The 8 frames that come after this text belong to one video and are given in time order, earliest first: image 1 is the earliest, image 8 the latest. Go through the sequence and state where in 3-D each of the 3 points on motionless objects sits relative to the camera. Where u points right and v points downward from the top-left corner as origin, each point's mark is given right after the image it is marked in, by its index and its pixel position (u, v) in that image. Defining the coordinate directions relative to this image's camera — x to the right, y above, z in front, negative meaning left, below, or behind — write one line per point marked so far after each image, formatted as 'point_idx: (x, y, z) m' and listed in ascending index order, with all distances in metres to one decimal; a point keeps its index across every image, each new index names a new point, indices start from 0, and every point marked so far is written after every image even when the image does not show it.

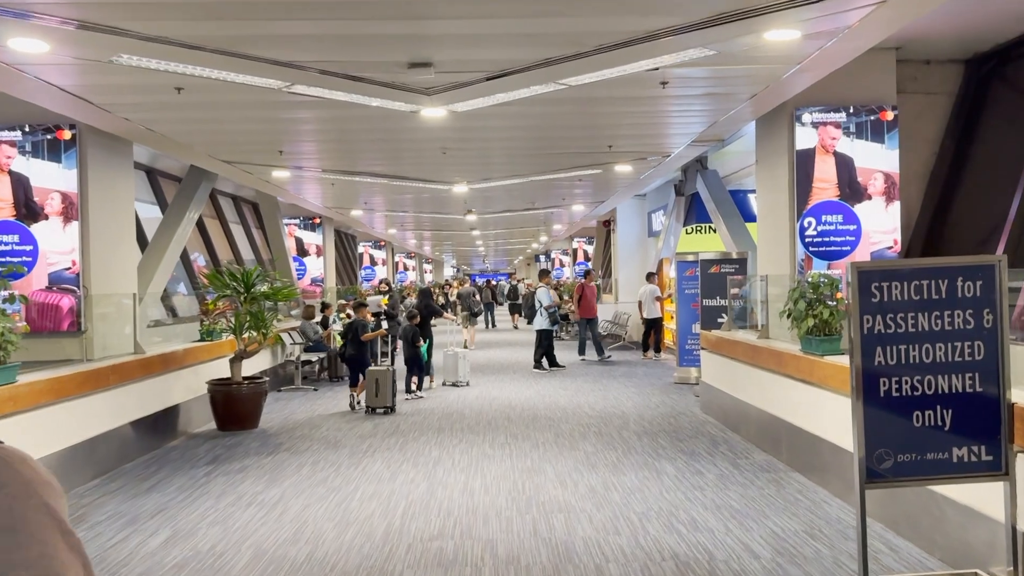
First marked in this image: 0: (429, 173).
0: (-1.0, +1.4, +10.3) m
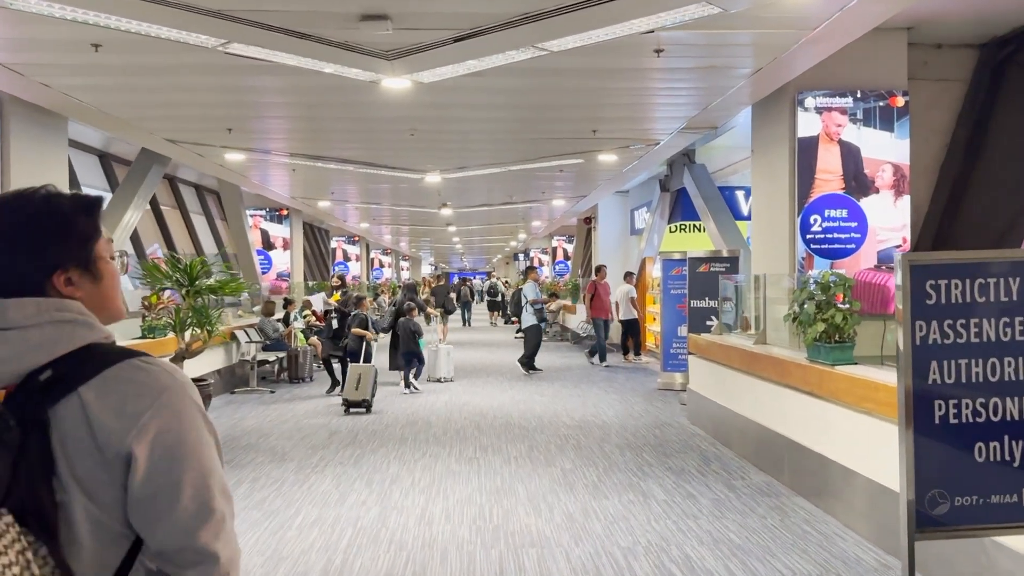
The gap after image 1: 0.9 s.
0: (-1.3, +1.4, +9.6) m
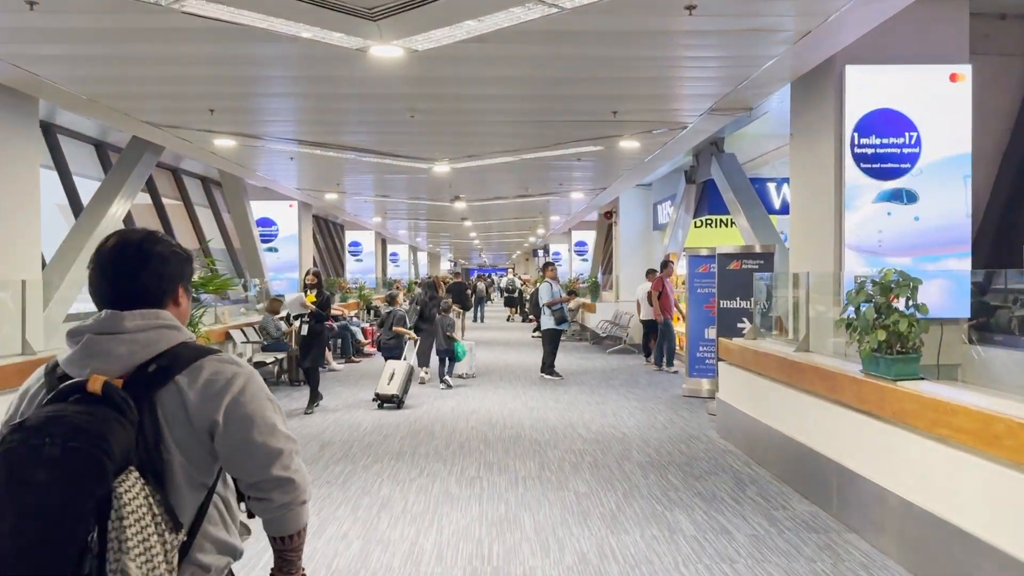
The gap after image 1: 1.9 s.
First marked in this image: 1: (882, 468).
0: (-1.1, +1.4, +8.9) m
1: (+1.8, -0.9, +4.1) m
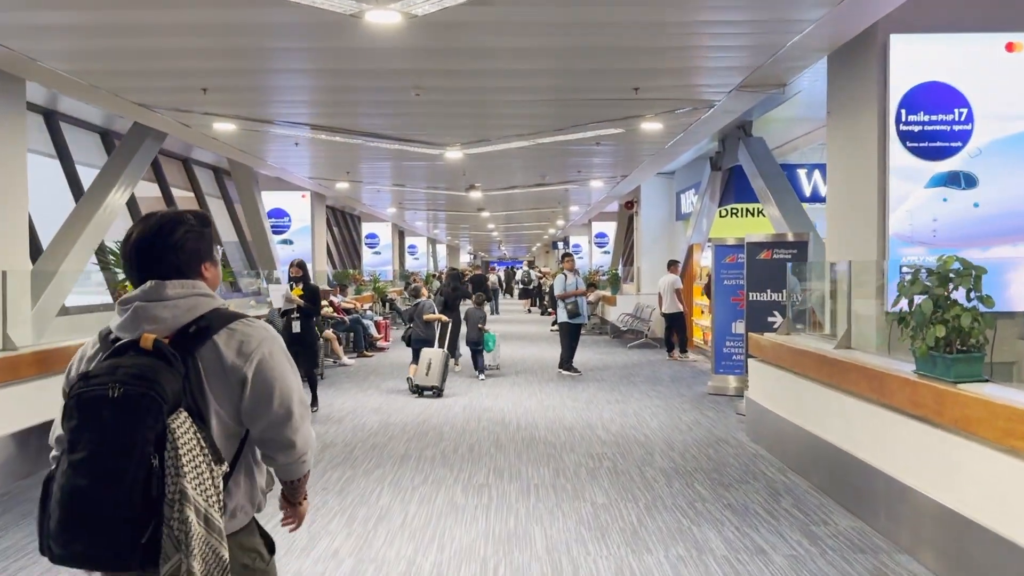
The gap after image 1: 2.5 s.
0: (-1.0, +1.5, +8.5) m
1: (+1.8, -0.8, +3.6) m
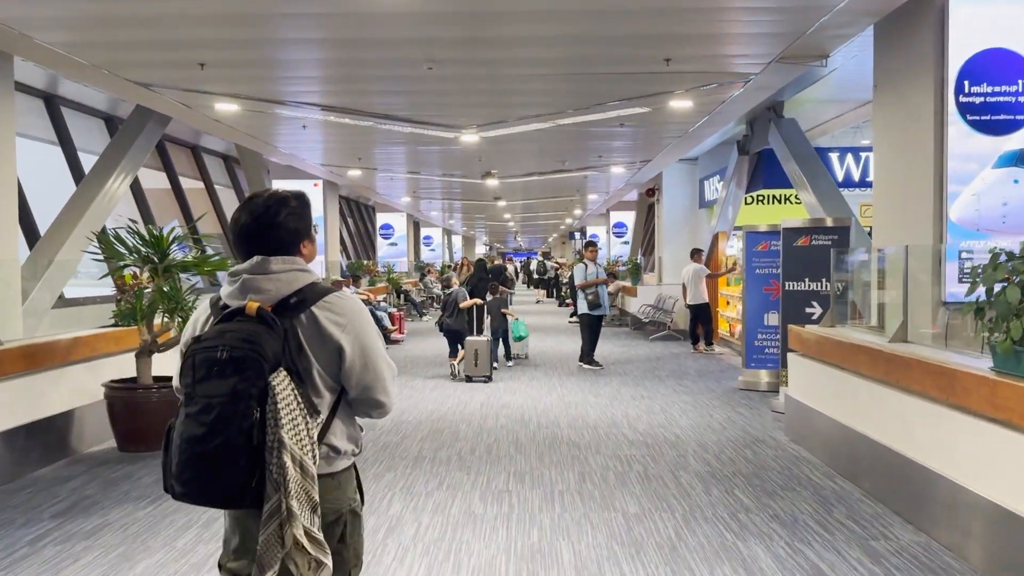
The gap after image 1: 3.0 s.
0: (-0.8, +1.6, +8.0) m
1: (+1.9, -0.8, +3.2) m
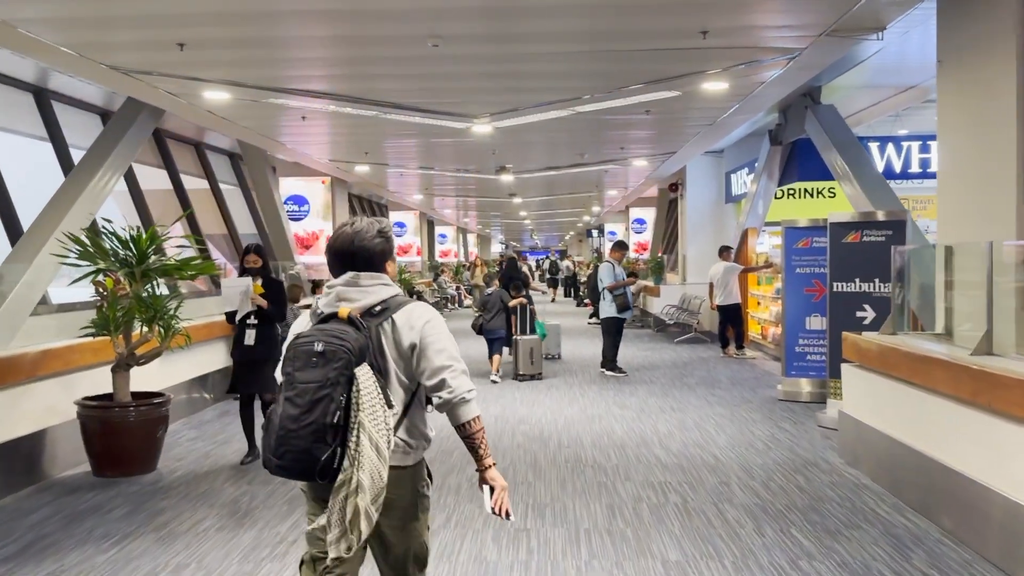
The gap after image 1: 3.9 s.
0: (-0.7, +1.6, +7.4) m
1: (+2.0, -0.8, +2.5) m
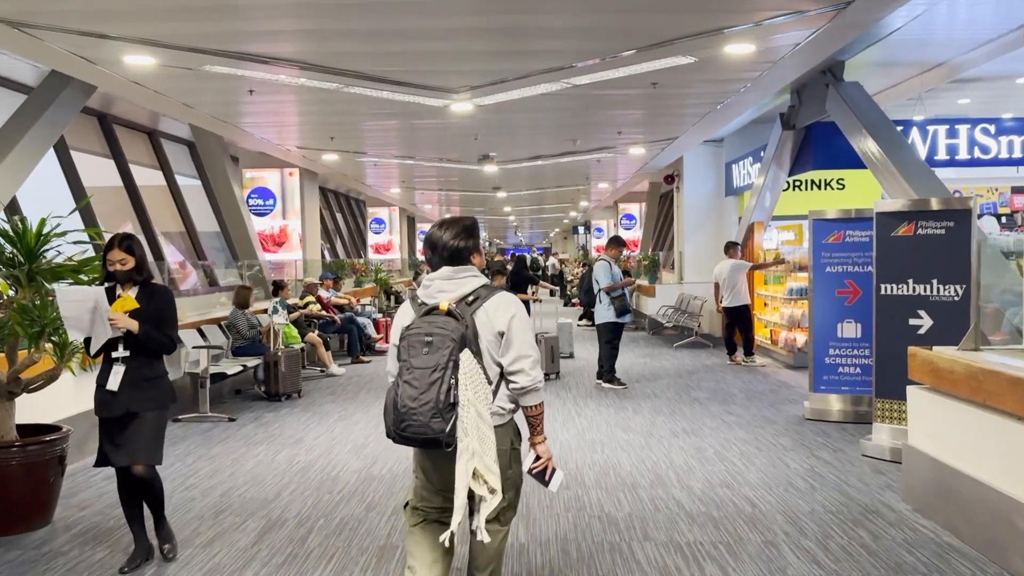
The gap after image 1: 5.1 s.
0: (-0.8, +1.6, +6.4) m
1: (+2.0, -0.8, +1.5) m
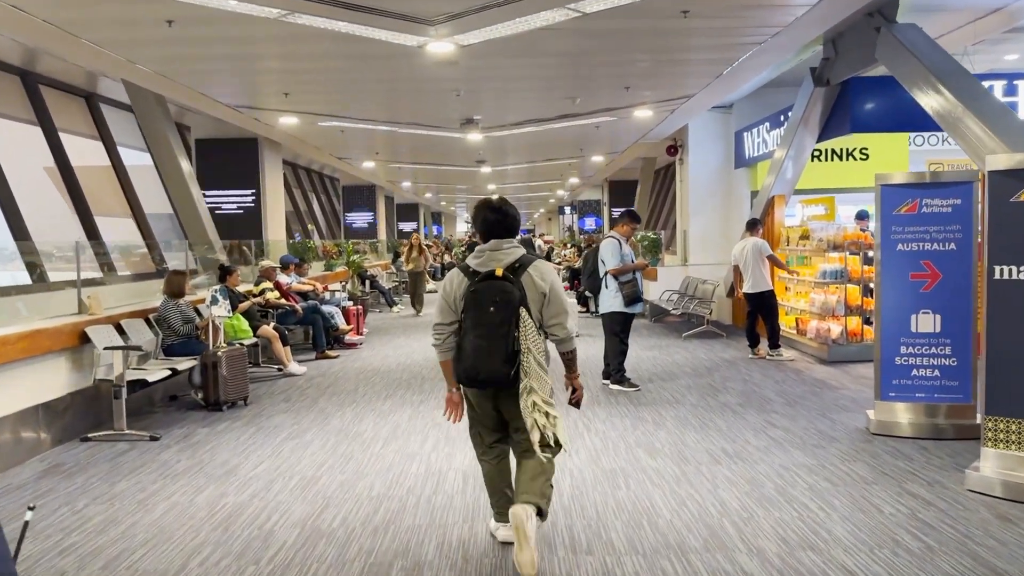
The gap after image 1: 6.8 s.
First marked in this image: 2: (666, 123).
0: (-0.8, +1.7, +5.0) m
1: (+2.1, -0.8, +0.3) m
2: (+1.9, +2.1, +10.6) m
